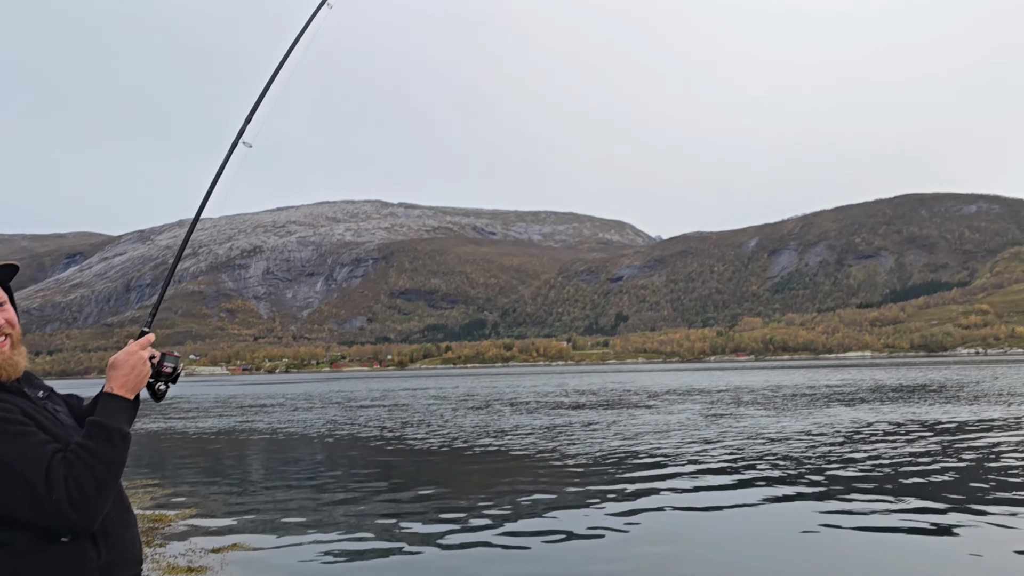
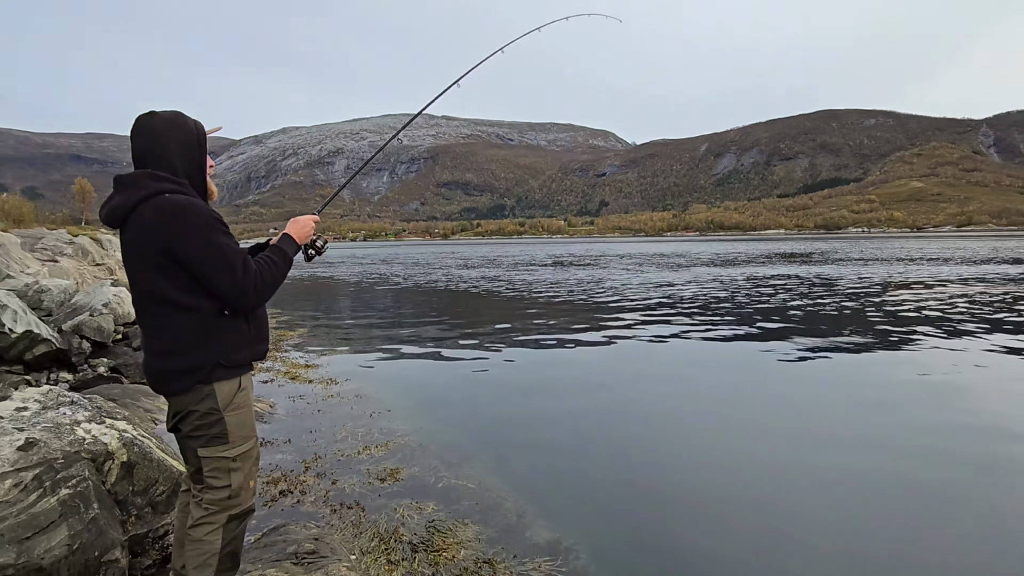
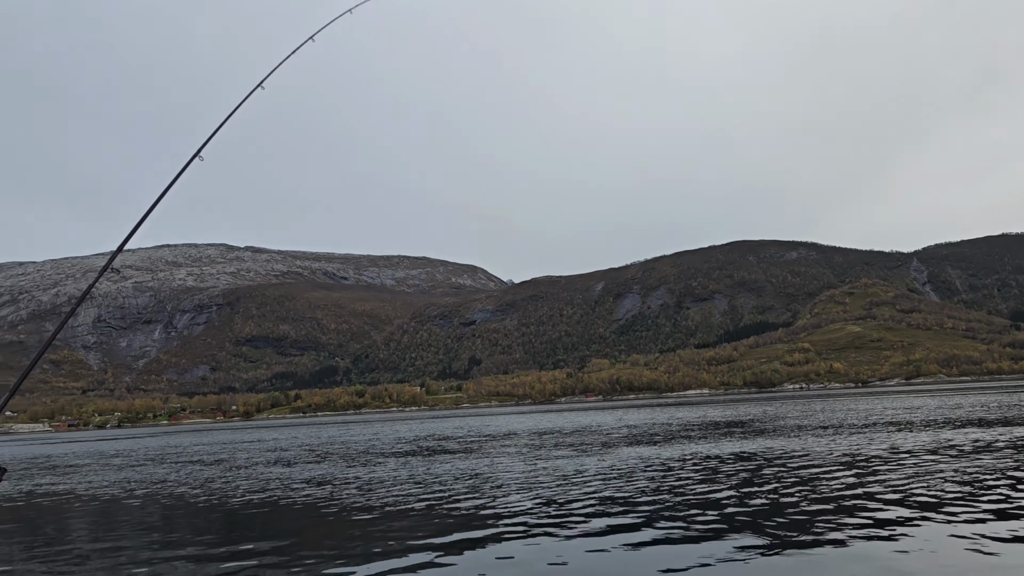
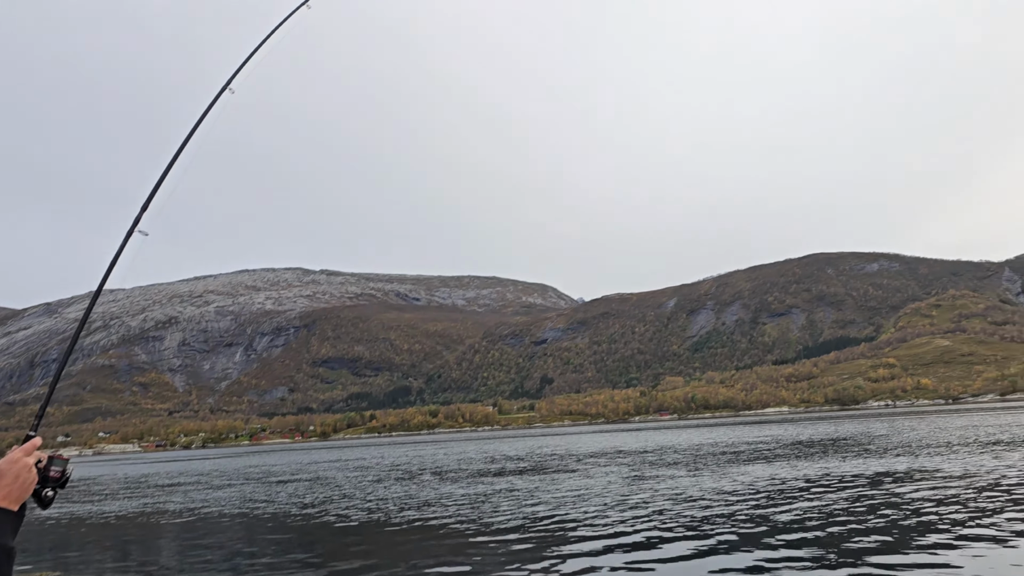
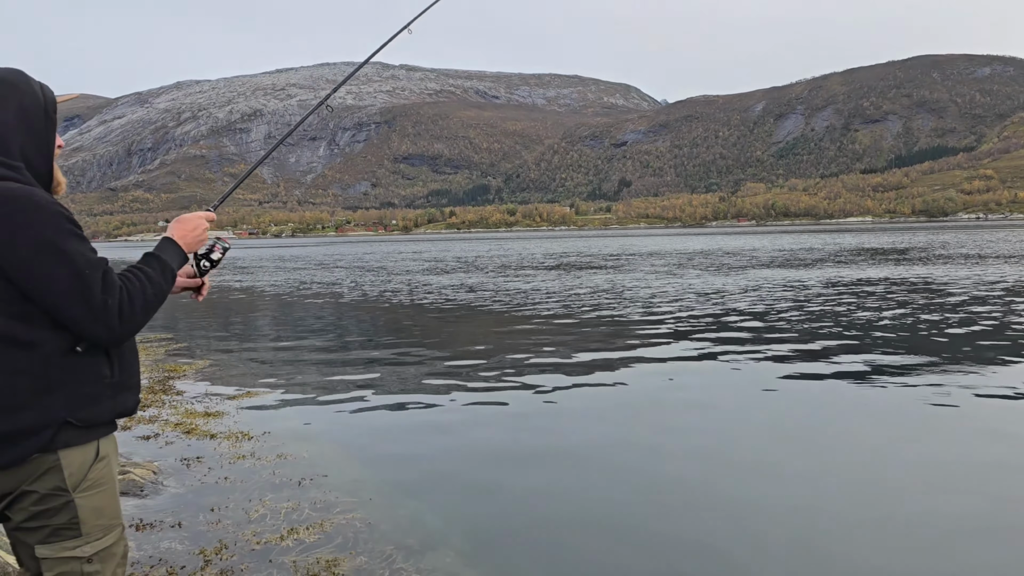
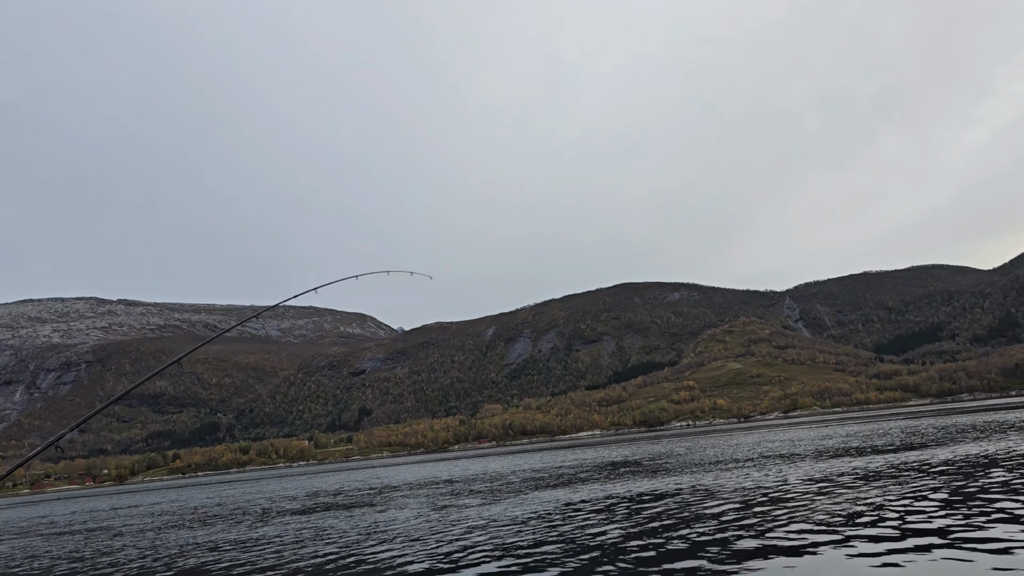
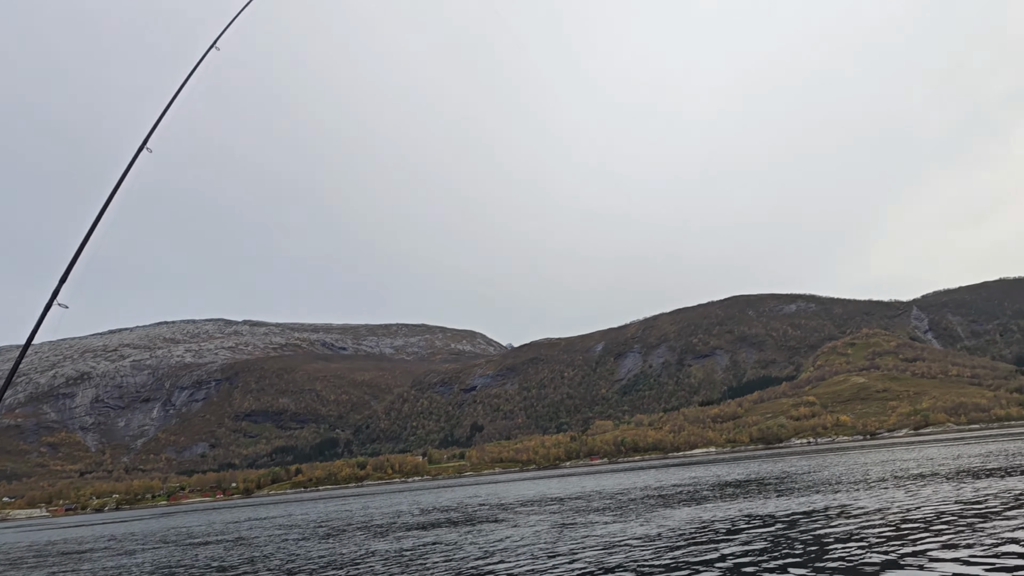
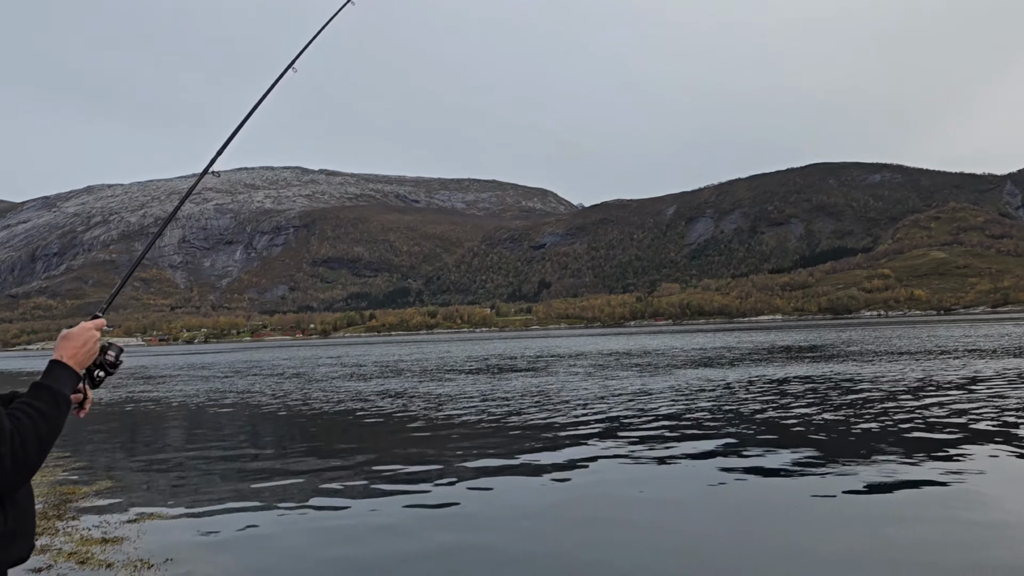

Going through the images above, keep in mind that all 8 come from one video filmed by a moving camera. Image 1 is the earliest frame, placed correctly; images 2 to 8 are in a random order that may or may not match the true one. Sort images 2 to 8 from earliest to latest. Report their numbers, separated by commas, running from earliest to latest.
4, 7, 6, 3, 8, 5, 2
